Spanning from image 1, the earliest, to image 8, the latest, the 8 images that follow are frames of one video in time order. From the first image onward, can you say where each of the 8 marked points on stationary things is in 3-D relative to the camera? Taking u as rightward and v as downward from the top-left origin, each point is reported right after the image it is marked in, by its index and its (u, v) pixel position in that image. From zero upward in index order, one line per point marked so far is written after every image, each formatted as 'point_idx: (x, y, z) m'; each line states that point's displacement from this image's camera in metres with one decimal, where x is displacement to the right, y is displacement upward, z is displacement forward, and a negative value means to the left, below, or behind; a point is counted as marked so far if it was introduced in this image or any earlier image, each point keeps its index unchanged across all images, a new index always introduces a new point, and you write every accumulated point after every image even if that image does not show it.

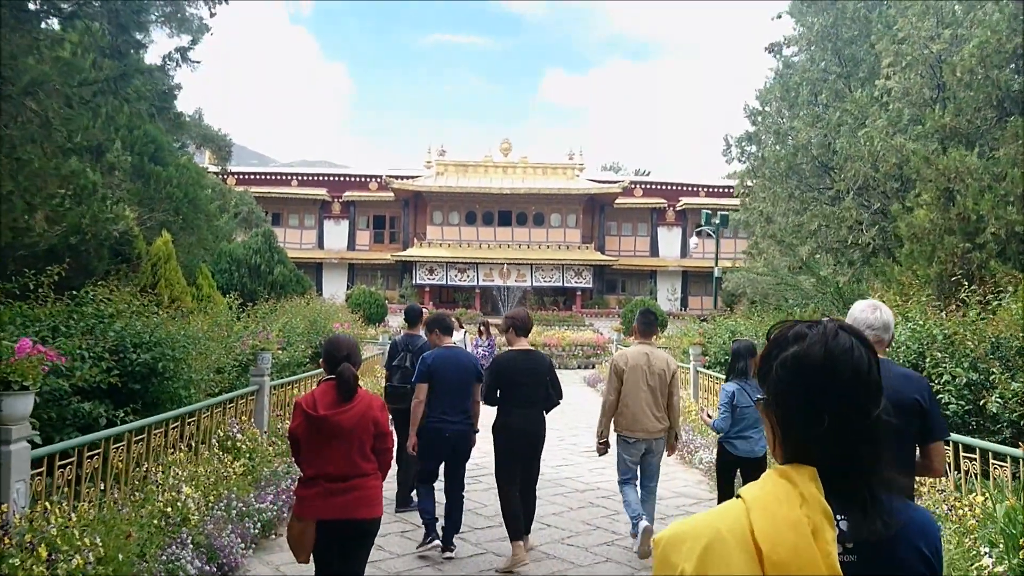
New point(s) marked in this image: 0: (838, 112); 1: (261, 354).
0: (+5.3, +2.9, +12.5) m
1: (-2.3, -0.6, +7.0) m
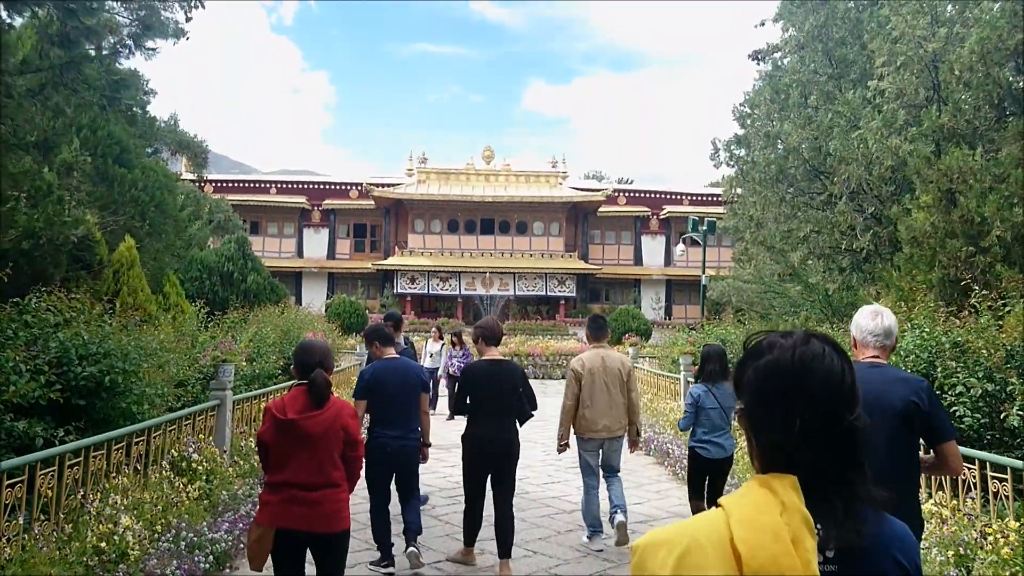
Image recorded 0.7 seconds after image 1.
0: (+5.1, +2.8, +12.1) m
1: (-2.4, -0.6, +6.4) m
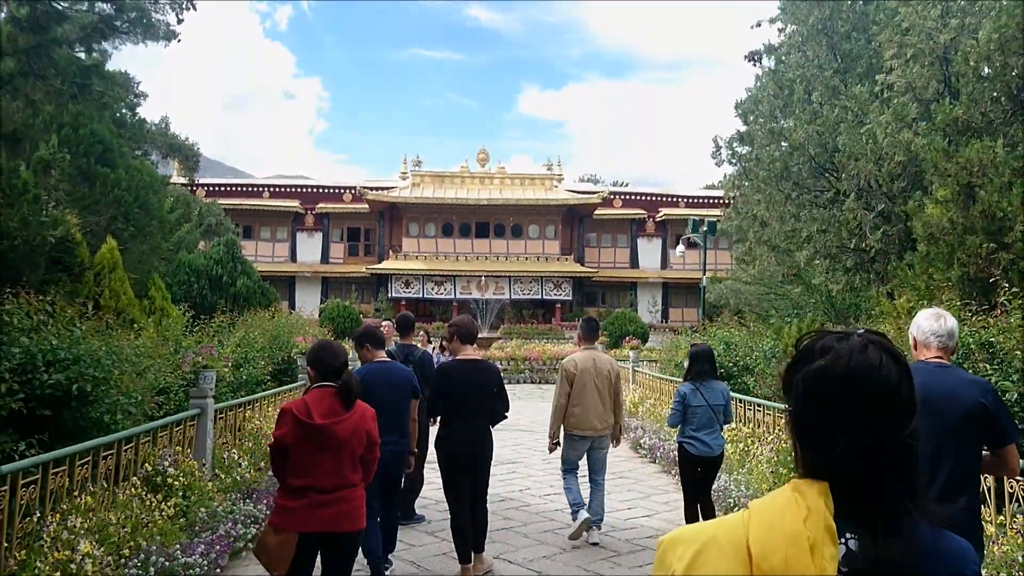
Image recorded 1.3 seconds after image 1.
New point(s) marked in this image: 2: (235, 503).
0: (+5.0, +2.8, +11.8) m
1: (-2.4, -0.7, +6.0) m
2: (-2.0, -1.5, +5.5) m
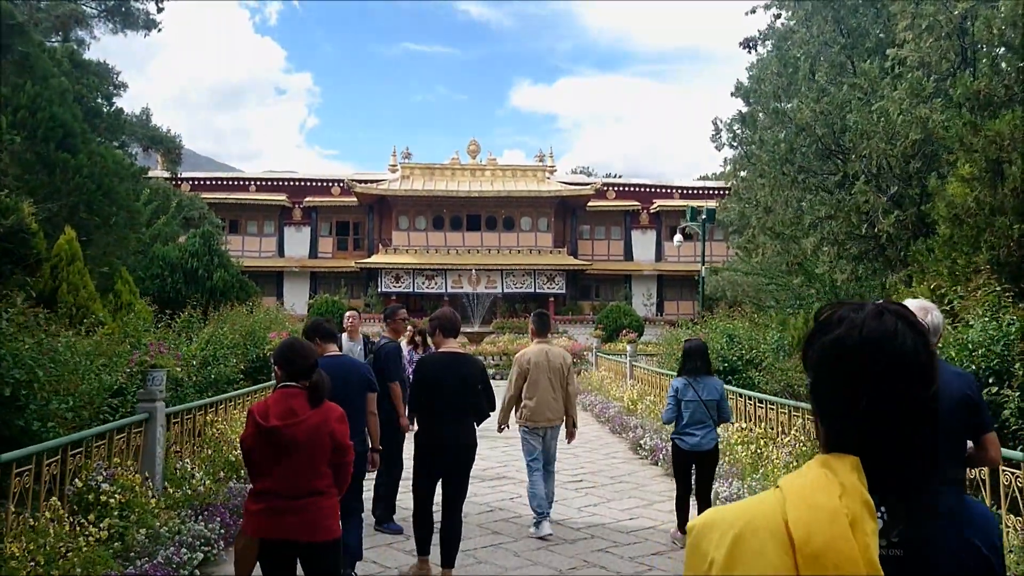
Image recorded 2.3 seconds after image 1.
0: (+4.8, +2.9, +11.2) m
1: (-2.5, -0.6, +5.3) m
2: (-2.1, -1.5, +4.8) m
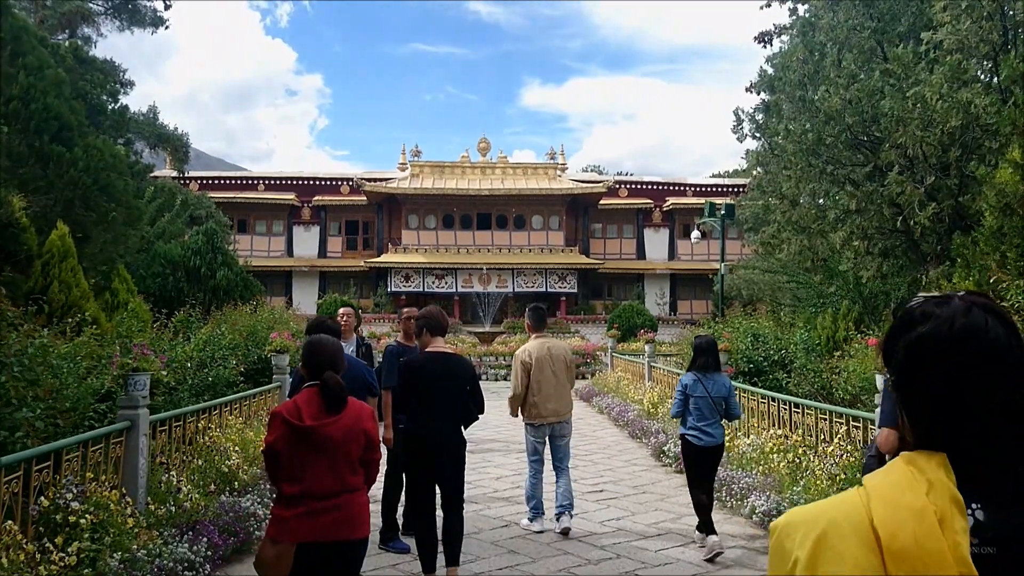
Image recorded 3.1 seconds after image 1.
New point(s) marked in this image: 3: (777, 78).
0: (+5.0, +3.0, +10.6) m
1: (-2.4, -0.5, +4.9) m
2: (-1.9, -1.4, +4.3) m
3: (+4.7, +3.7, +13.4) m
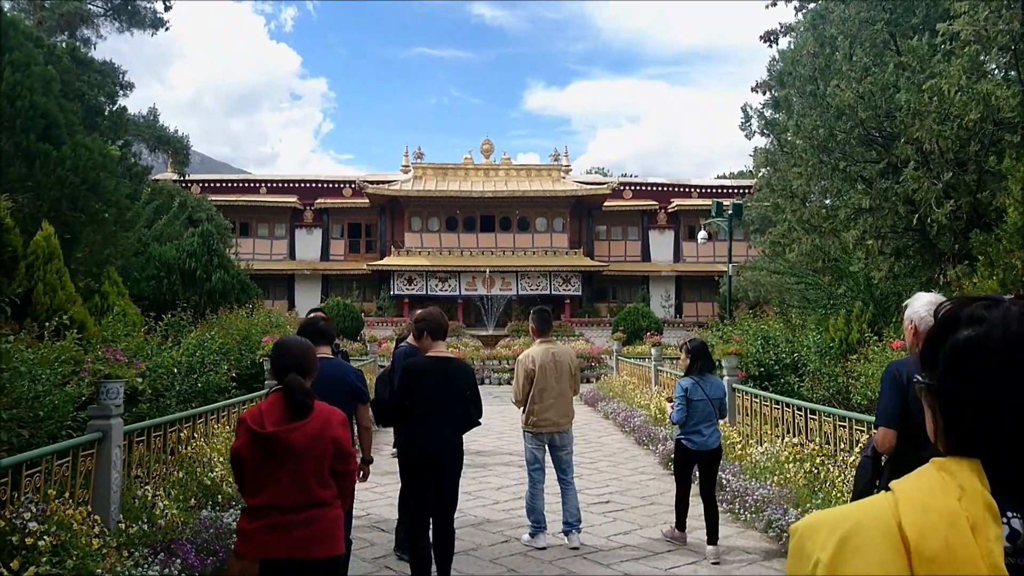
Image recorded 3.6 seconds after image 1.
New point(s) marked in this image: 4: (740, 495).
0: (+5.0, +3.0, +10.2) m
1: (-2.4, -0.6, +4.6) m
2: (-2.0, -1.4, +4.0) m
3: (+4.7, +3.7, +13.1) m
4: (+1.8, -1.7, +6.1) m
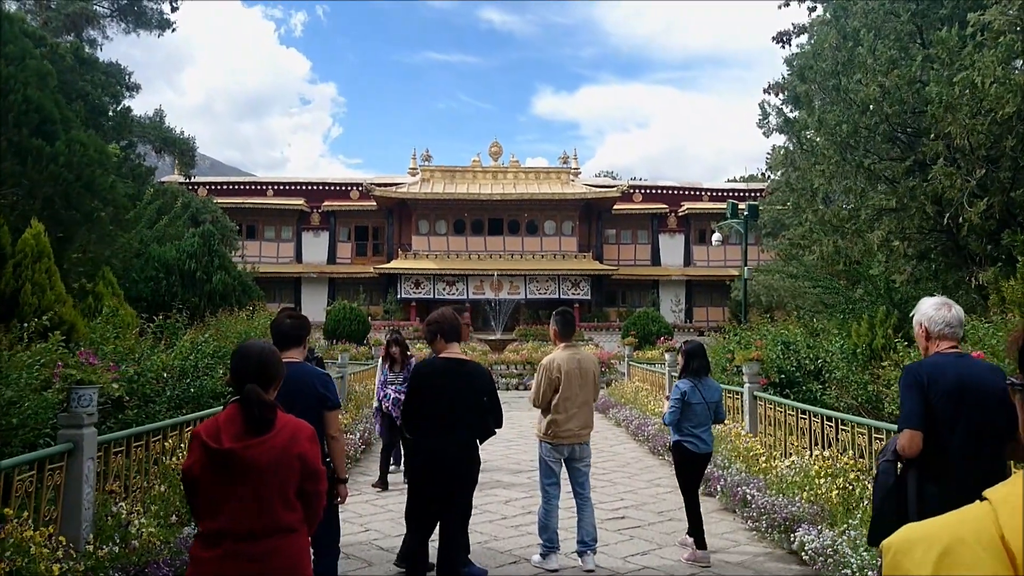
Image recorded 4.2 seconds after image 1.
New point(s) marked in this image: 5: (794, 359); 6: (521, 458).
0: (+5.2, +2.9, +9.8) m
1: (-2.3, -0.5, +4.2) m
2: (-1.9, -1.4, +3.6) m
3: (+4.8, +3.6, +12.6) m
4: (+1.9, -1.7, +5.7) m
5: (+3.4, -0.9, +9.2) m
6: (+0.1, -2.0, +8.9) m
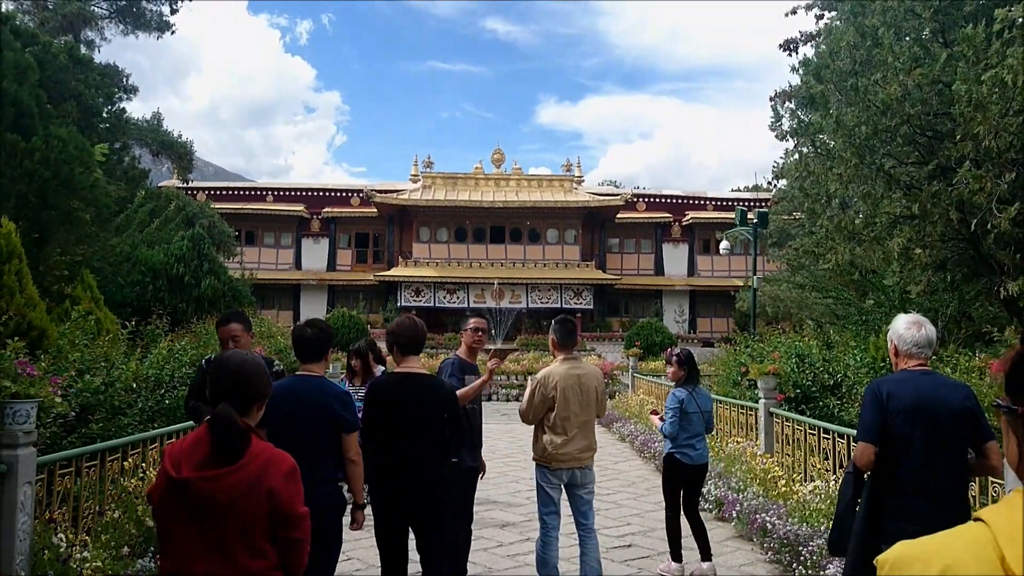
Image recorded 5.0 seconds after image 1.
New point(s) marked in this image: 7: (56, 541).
0: (+5.2, +2.8, +9.3) m
1: (-2.3, -0.5, +3.7) m
2: (-1.9, -1.4, +3.1) m
3: (+4.9, +3.4, +12.2) m
4: (+1.9, -1.7, +5.1) m
5: (+3.4, -1.0, +8.6) m
6: (+0.1, -2.1, +8.4) m
7: (-2.3, -1.3, +3.8) m
